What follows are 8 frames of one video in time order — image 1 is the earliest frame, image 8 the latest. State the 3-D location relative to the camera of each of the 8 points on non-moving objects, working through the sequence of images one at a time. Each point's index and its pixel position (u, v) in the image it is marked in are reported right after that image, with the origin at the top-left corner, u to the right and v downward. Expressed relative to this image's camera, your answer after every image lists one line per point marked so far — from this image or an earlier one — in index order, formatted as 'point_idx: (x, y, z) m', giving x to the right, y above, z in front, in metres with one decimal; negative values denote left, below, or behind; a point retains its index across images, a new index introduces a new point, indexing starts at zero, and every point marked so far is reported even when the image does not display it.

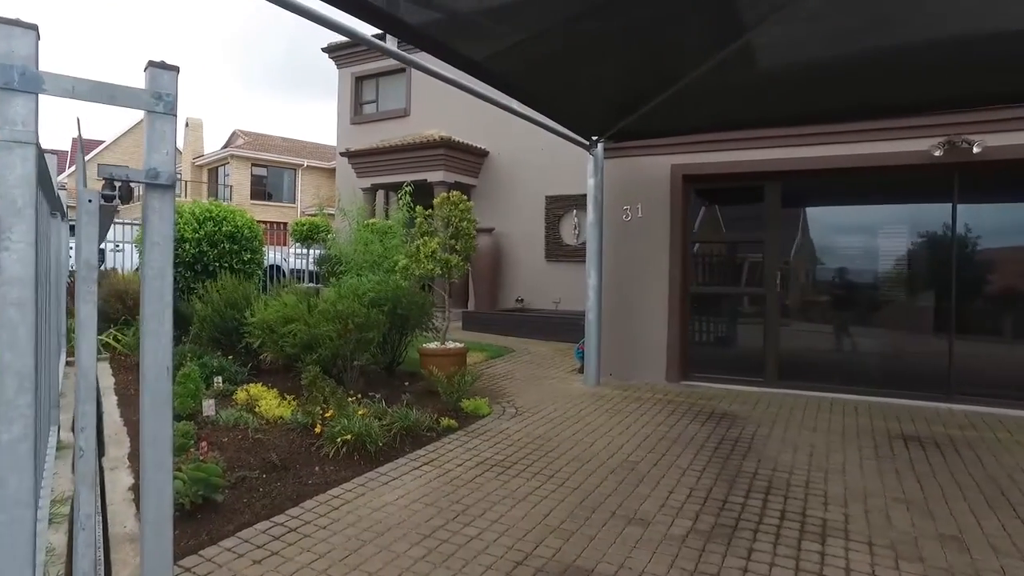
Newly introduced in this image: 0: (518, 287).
0: (+0.1, 0.0, +13.6) m
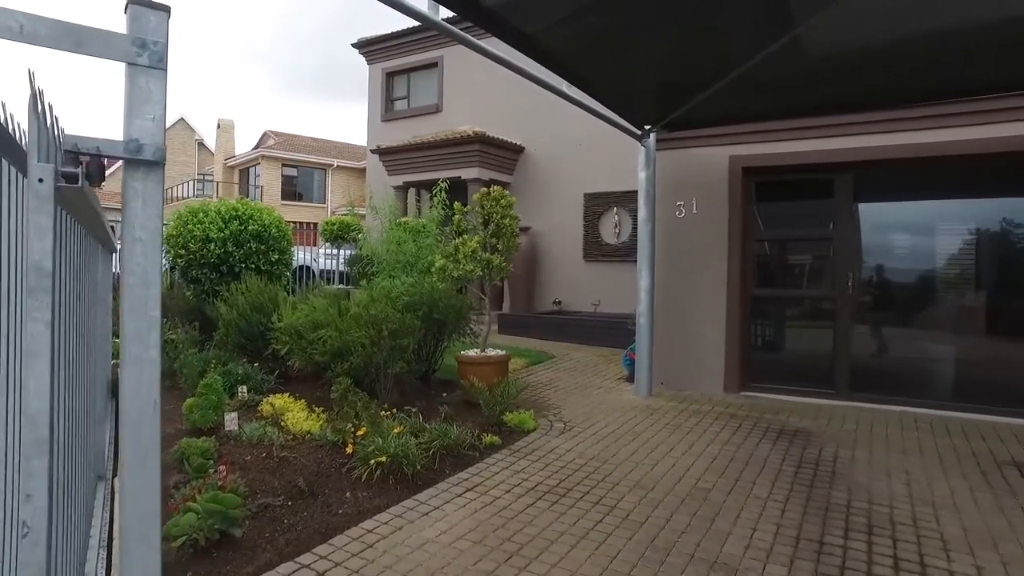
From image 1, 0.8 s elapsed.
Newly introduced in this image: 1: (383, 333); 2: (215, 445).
0: (+0.8, 0.0, +13.1) m
1: (-1.1, -0.4, +5.9) m
2: (-2.1, -1.1, +4.9) m
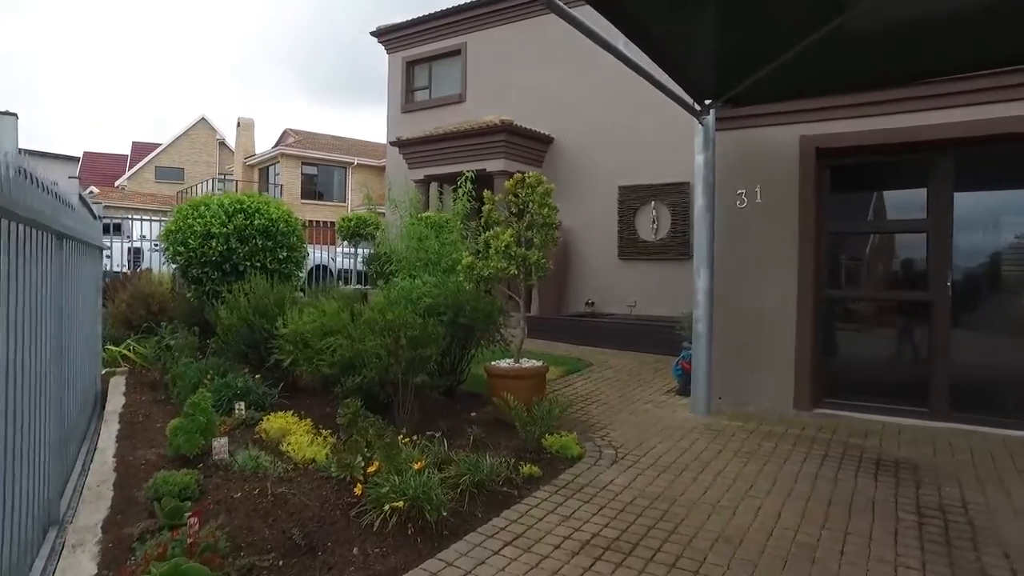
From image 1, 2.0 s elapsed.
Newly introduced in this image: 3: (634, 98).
0: (+1.3, 0.0, +12.1) m
1: (-0.8, -0.4, +5.1) m
2: (-1.8, -1.1, +4.0) m
3: (+2.0, +3.2, +11.6) m
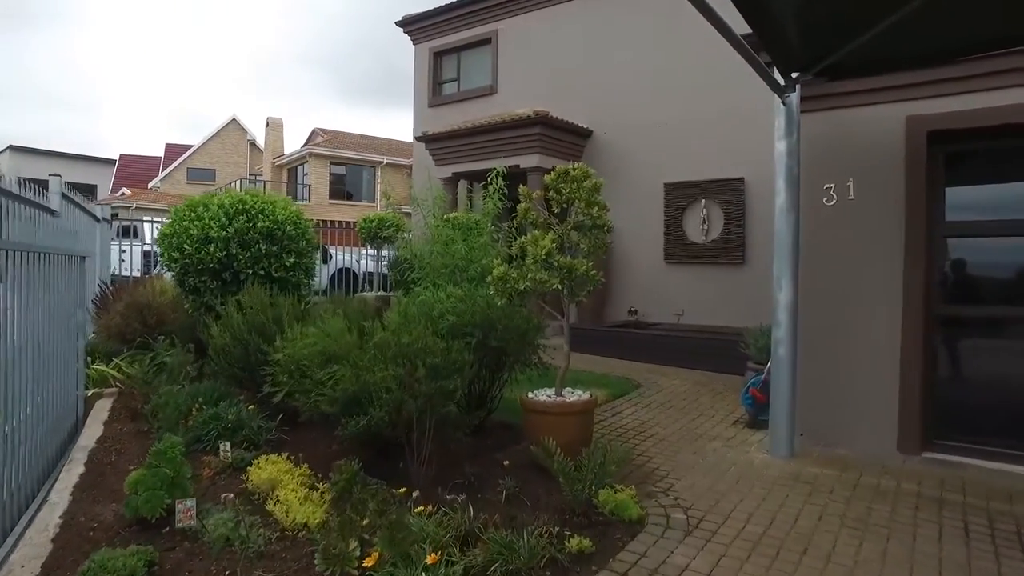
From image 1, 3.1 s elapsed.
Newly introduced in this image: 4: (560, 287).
0: (+1.8, -0.1, +11.1) m
1: (-0.6, -0.5, +4.1) m
2: (-1.6, -1.2, +3.1) m
3: (+2.6, +3.1, +10.5) m
4: (+0.3, 0.0, +4.7) m
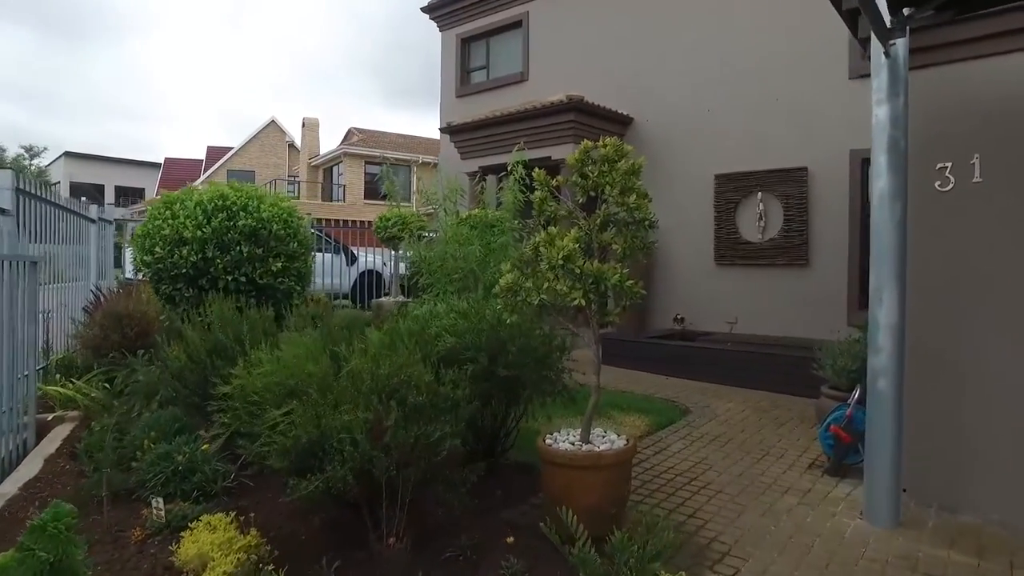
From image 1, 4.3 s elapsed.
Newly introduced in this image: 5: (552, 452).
0: (+2.3, -0.2, +9.9) m
1: (-0.5, -0.6, +3.1) m
2: (-1.6, -1.3, +2.2) m
3: (+3.0, +3.0, +9.3) m
4: (+0.4, -0.1, +3.6) m
5: (+0.2, -0.8, +3.5) m
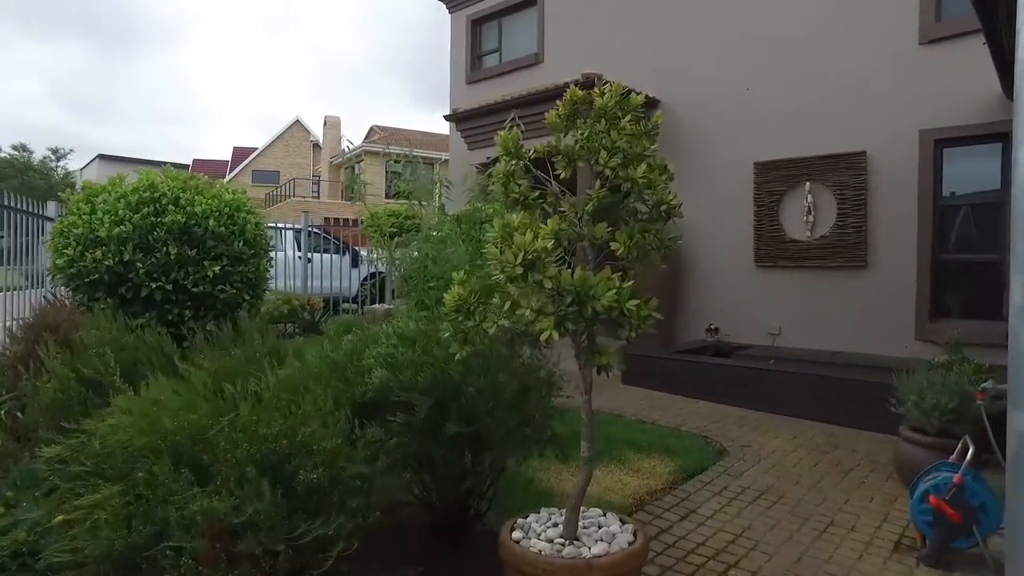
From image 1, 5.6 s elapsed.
0: (+2.4, -0.2, +8.6) m
1: (-0.7, -0.6, +1.9) m
2: (-1.9, -1.4, +1.1) m
3: (+3.1, +2.9, +8.0) m
4: (+0.2, -0.1, +2.4) m
5: (0.0, -0.9, +2.3) m
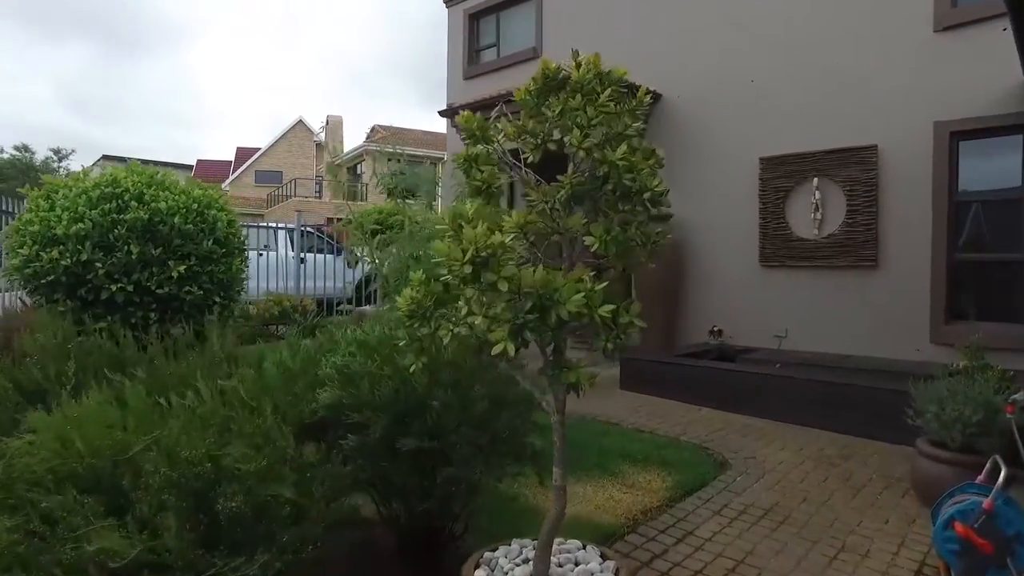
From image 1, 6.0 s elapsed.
0: (+2.3, -0.2, +8.2) m
1: (-0.8, -0.6, +1.6) m
2: (-2.0, -1.4, +0.7) m
3: (+3.0, +2.9, +7.6) m
4: (+0.1, -0.1, +2.1) m
5: (-0.1, -0.9, +2.0) m
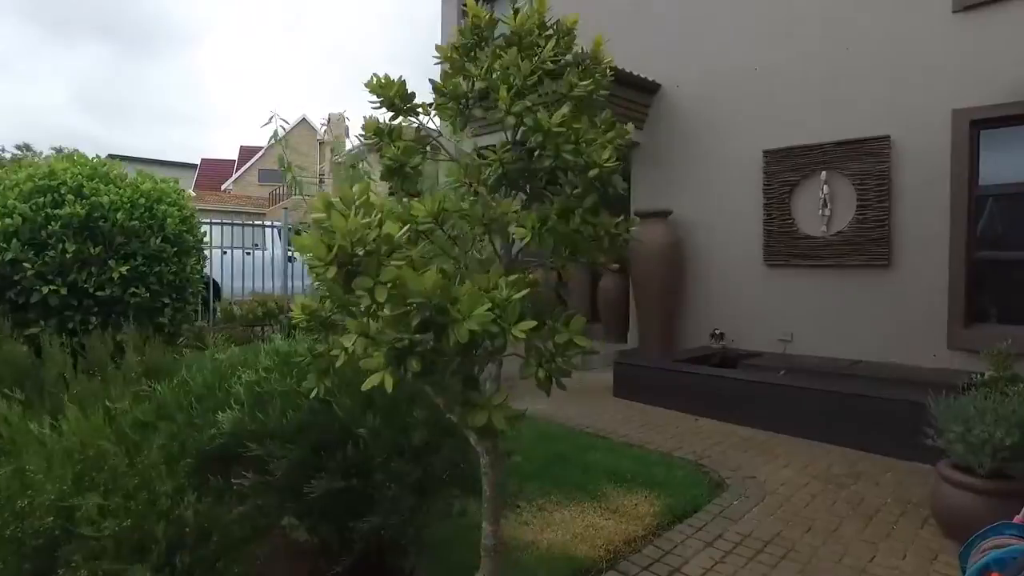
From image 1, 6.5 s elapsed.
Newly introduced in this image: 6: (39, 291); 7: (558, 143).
0: (+2.2, -0.2, +7.8) m
1: (-1.0, -0.6, +1.2) m
2: (-2.2, -1.4, +0.3) m
3: (+2.9, +2.9, +7.2) m
4: (-0.1, -0.1, +1.6) m
5: (-0.3, -0.9, +1.6) m
6: (-2.7, 0.0, +4.0) m
7: (+0.2, +0.3, +1.7) m
